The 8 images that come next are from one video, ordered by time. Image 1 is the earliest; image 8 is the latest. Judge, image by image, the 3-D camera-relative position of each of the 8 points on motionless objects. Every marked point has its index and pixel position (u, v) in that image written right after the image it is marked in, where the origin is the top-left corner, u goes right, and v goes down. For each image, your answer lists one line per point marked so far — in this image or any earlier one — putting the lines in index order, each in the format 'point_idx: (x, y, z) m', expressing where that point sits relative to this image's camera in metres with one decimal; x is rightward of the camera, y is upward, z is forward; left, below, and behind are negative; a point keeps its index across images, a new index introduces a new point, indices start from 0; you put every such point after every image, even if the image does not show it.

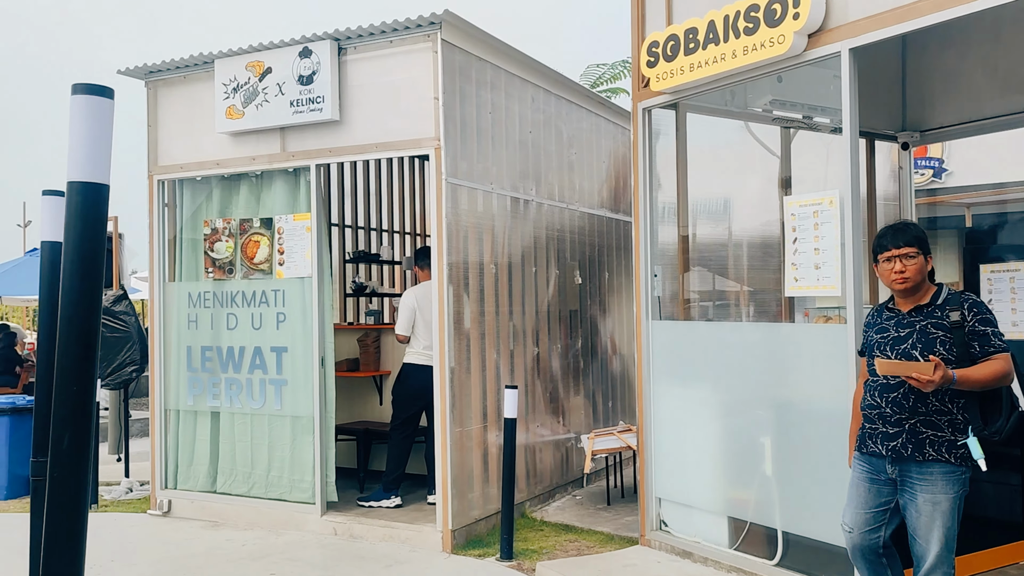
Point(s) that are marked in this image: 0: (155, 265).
0: (-2.9, +0.2, +6.9) m
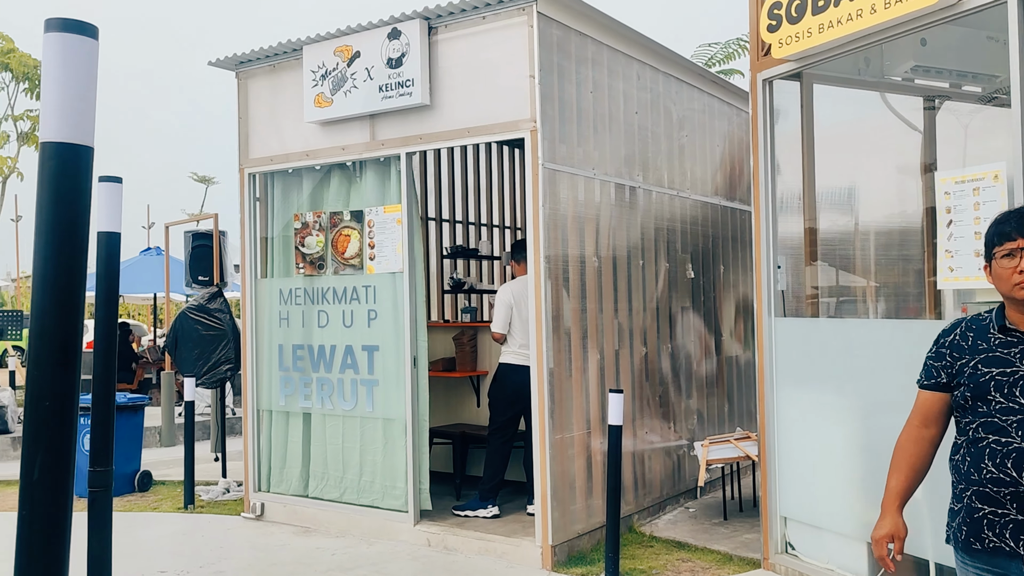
0: (-2.1, +0.2, +6.7) m
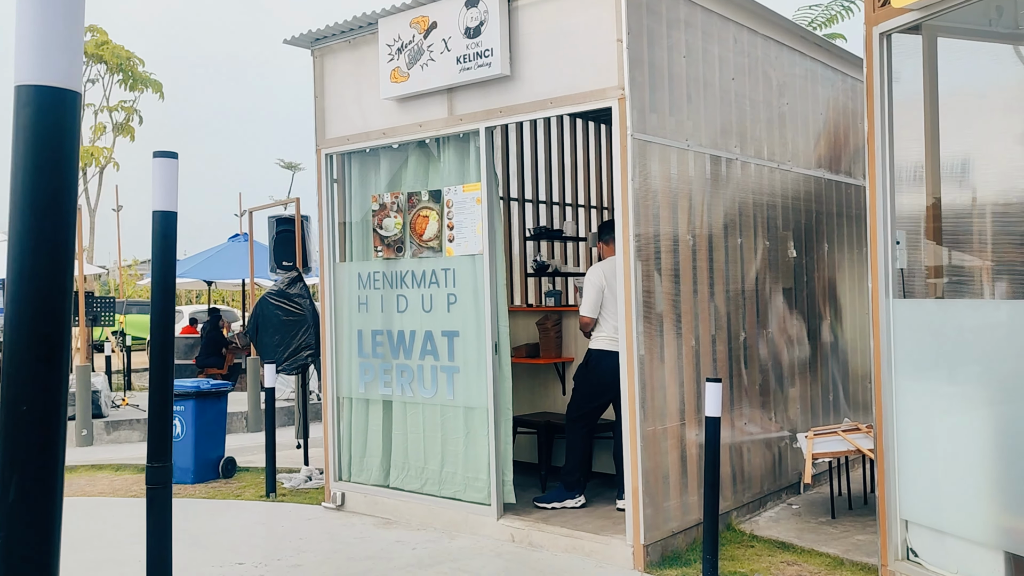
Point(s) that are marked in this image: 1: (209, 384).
0: (-1.4, +0.3, +6.6) m
1: (-2.6, -0.8, +7.4) m
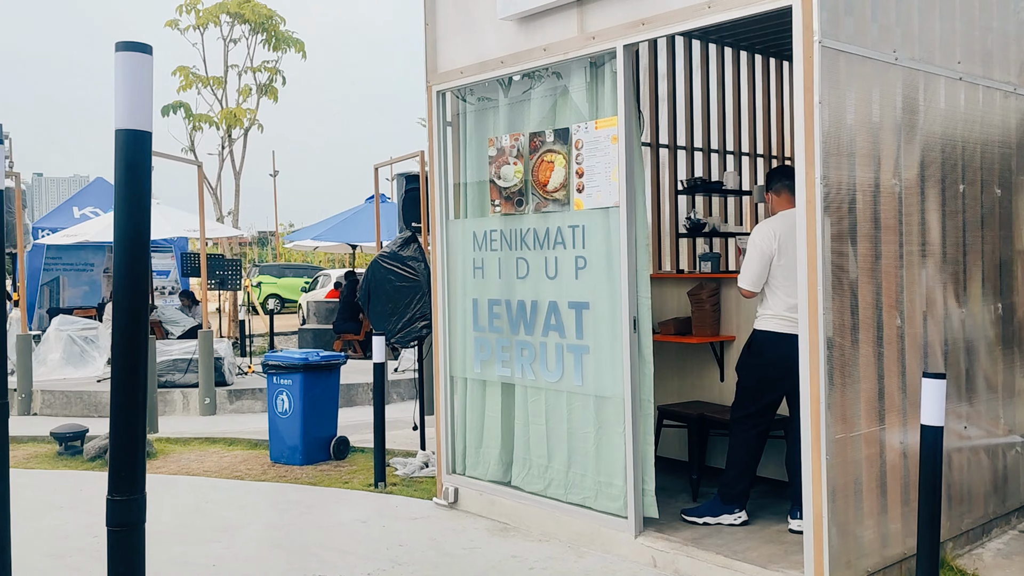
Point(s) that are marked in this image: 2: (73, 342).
0: (-0.5, +0.6, +5.6) m
1: (-1.5, -0.5, +6.7) m
2: (-5.1, -0.6, +10.2) m
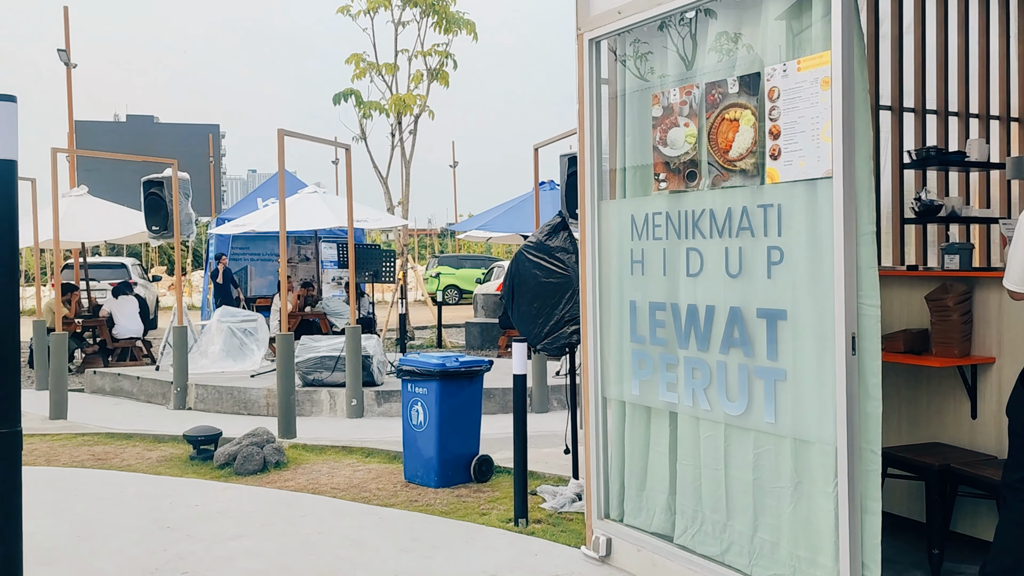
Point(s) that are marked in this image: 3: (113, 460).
0: (+0.4, +0.6, +4.5) m
1: (-0.4, -0.5, +5.8) m
2: (-3.2, -0.5, +9.9) m
3: (-3.0, -1.3, +6.5) m
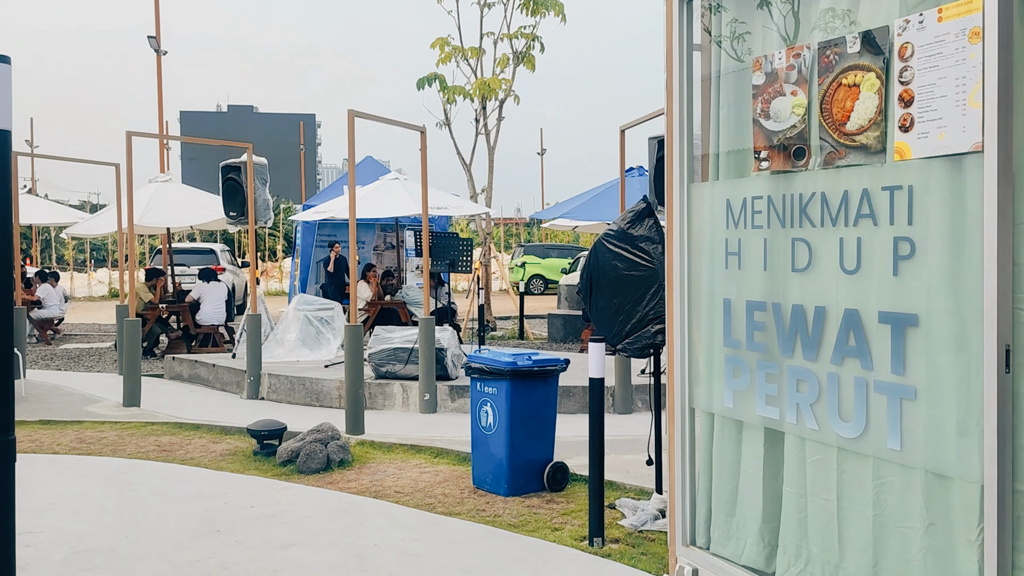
0: (+0.8, +0.6, +3.9) m
1: (+0.1, -0.4, +5.3) m
2: (-2.3, -0.4, +9.7) m
3: (-2.4, -1.2, +6.3) m
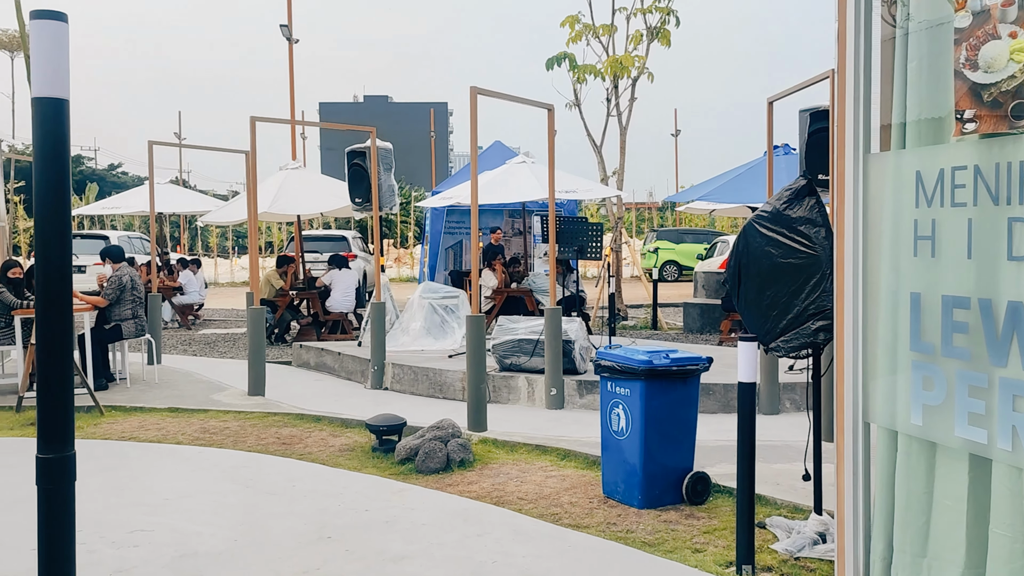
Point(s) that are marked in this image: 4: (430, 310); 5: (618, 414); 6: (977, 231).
0: (+1.3, +0.6, +3.3) m
1: (+0.9, -0.4, +4.8) m
2: (-0.8, -0.3, +9.5) m
3: (-1.5, -1.1, +6.1) m
4: (-0.9, -0.2, +9.5) m
5: (+0.6, -0.7, +4.9) m
6: (+1.5, +0.2, +2.8) m
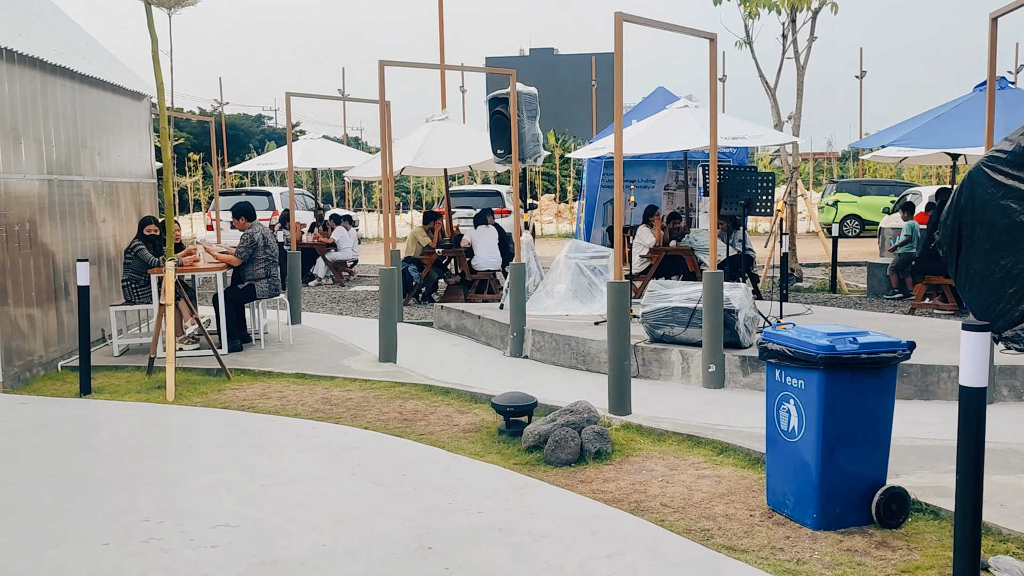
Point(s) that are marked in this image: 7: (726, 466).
0: (+1.6, +0.7, +2.1) m
1: (+1.5, -0.2, +3.7) m
2: (+0.7, +0.2, +8.7) m
3: (-0.6, -0.9, +5.5) m
4: (+0.7, +0.2, +8.7) m
5: (+1.3, -0.5, +3.9) m
6: (+1.7, +0.2, +1.6) m
7: (+1.2, -1.0, +4.7) m
